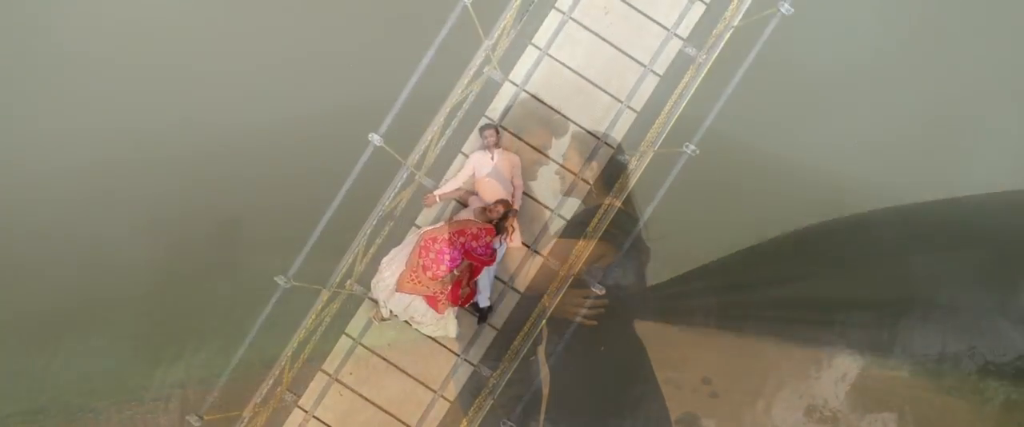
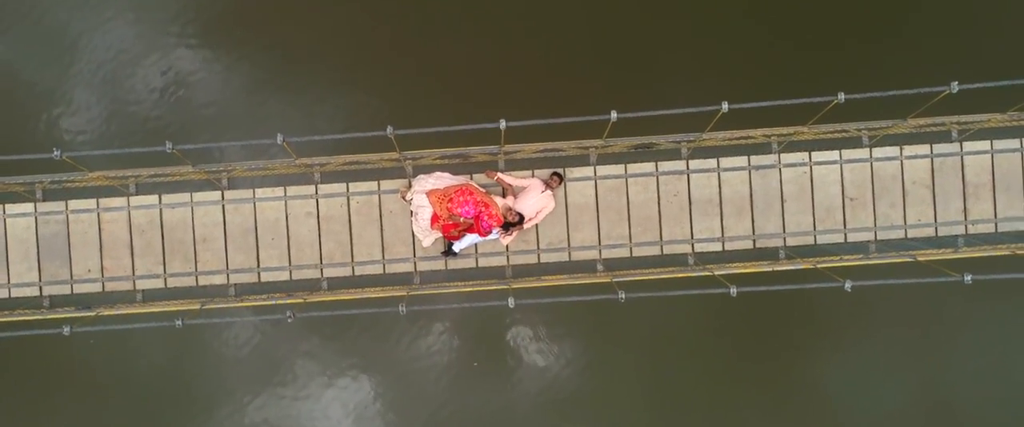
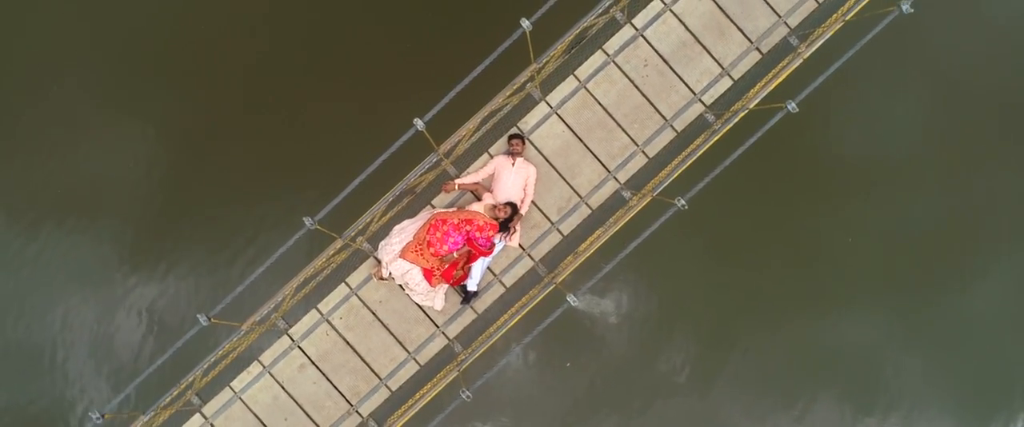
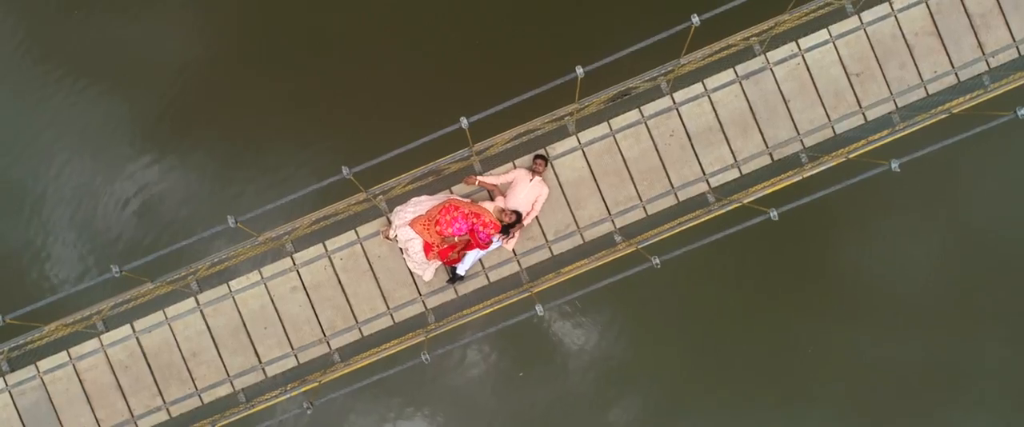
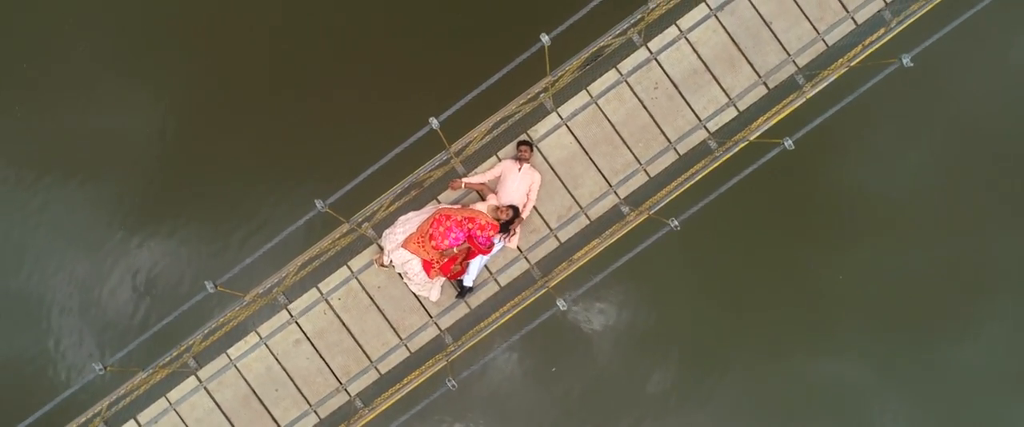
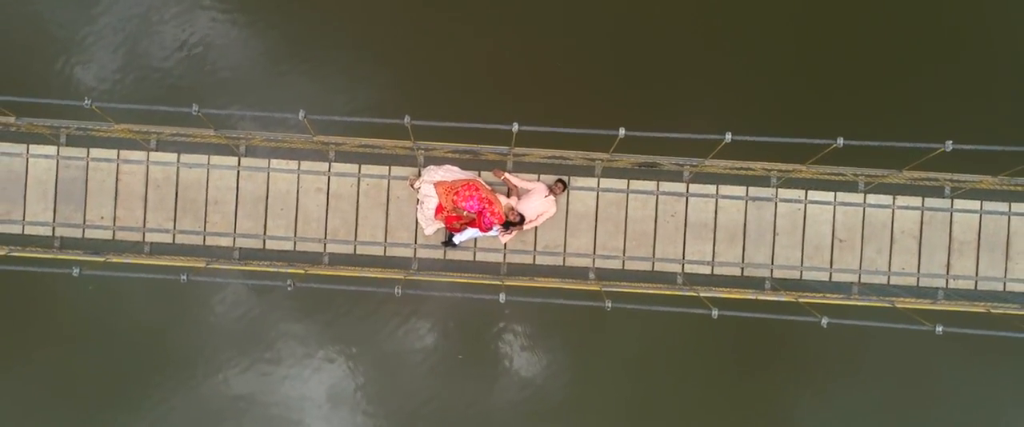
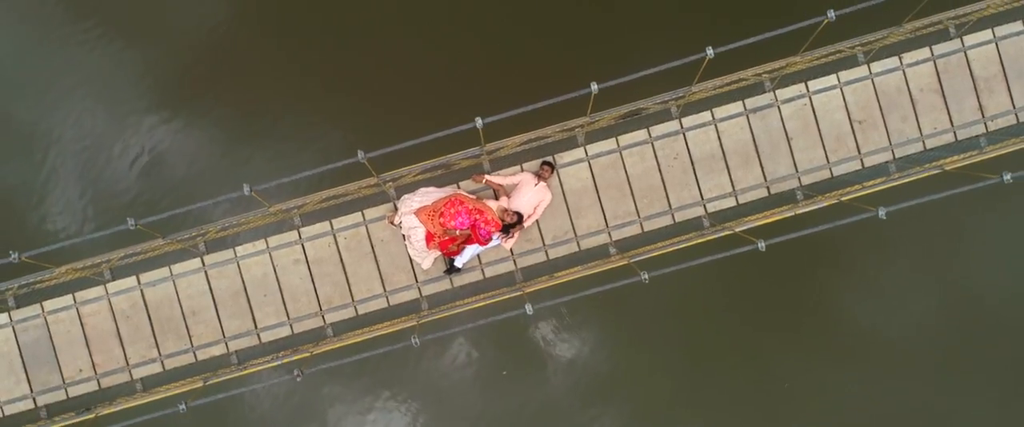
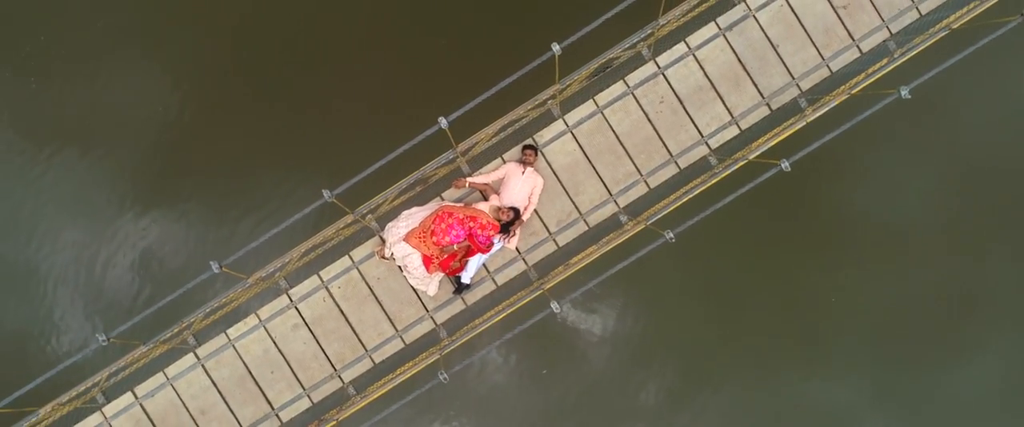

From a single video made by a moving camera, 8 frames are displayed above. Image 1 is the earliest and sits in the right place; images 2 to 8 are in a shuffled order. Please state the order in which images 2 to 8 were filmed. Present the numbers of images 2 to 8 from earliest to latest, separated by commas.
3, 5, 8, 4, 7, 2, 6
